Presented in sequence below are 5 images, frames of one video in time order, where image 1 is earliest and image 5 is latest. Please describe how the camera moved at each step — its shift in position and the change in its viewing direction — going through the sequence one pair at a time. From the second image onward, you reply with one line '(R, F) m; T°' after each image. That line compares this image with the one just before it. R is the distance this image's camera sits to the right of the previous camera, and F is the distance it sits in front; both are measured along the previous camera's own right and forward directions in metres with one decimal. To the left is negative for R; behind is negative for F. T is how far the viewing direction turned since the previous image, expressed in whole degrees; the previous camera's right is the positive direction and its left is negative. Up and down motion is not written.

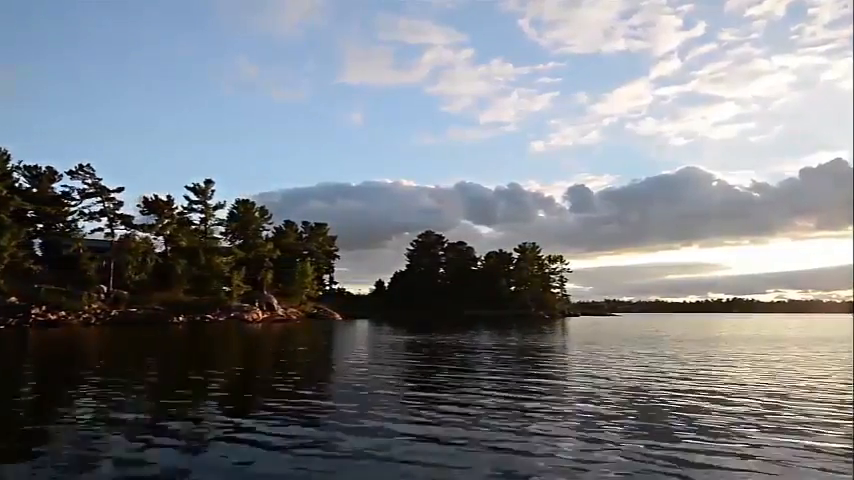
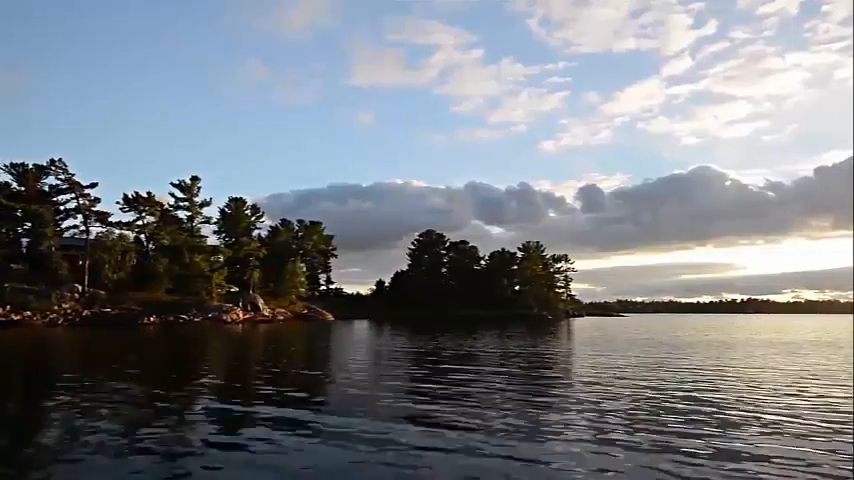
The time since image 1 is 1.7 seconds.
(+1.5, +1.9) m; -1°
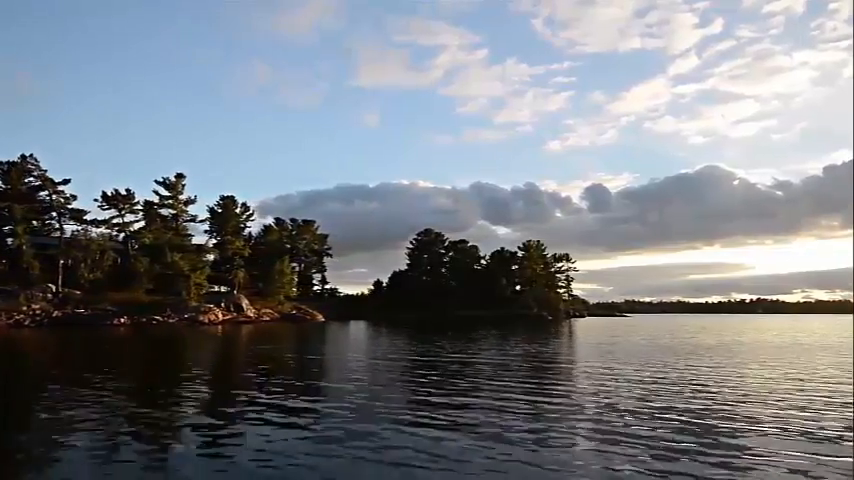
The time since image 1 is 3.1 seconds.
(+1.3, +1.6) m; -1°
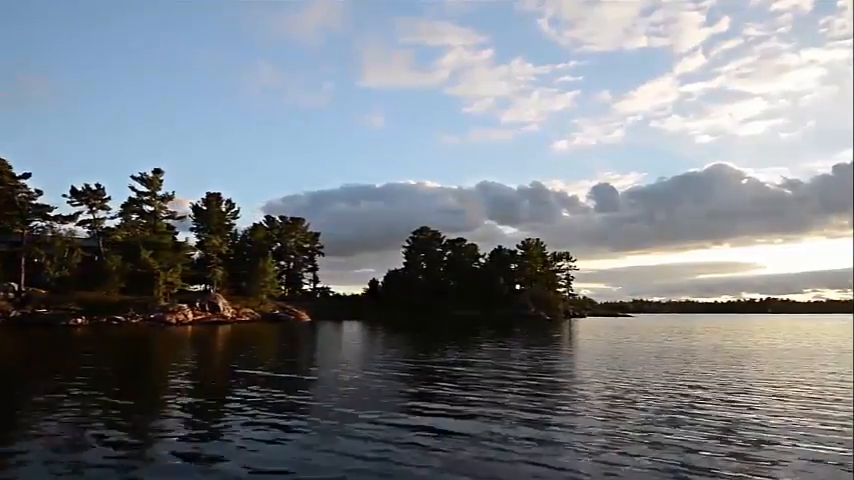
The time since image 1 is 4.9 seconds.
(+1.6, +2.0) m; -1°
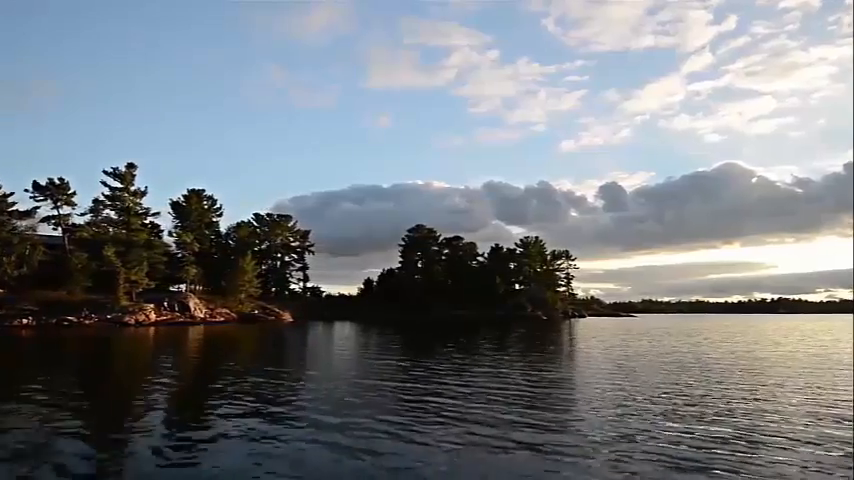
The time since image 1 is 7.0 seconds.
(+1.8, +2.3) m; -1°
